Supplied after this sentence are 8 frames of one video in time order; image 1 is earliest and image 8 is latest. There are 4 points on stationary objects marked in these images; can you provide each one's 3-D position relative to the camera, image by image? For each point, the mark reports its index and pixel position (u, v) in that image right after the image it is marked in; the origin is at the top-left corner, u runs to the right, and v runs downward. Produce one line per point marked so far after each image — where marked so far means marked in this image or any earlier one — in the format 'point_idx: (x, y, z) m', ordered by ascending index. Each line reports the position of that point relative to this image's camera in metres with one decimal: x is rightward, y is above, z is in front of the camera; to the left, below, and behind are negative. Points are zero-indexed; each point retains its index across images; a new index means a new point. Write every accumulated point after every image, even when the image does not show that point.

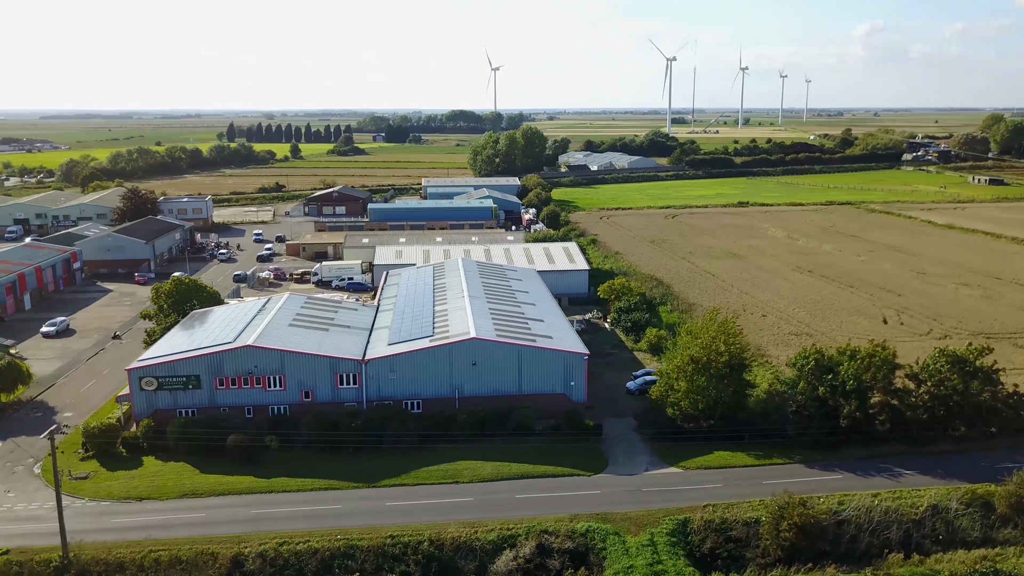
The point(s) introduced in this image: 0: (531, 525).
0: (+0.3, -3.7, +12.8) m
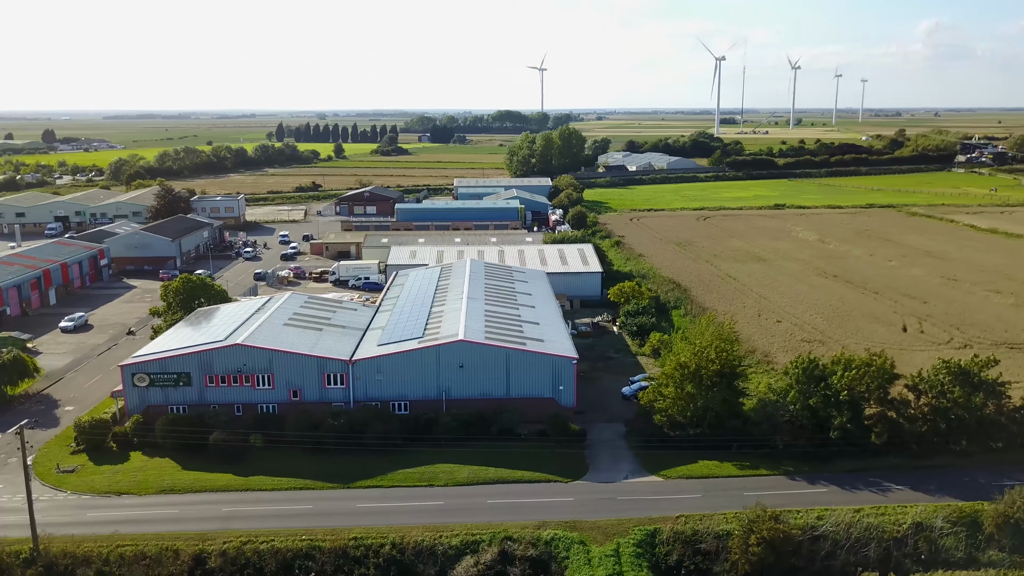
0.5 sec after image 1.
0: (-0.2, -3.8, +12.7) m
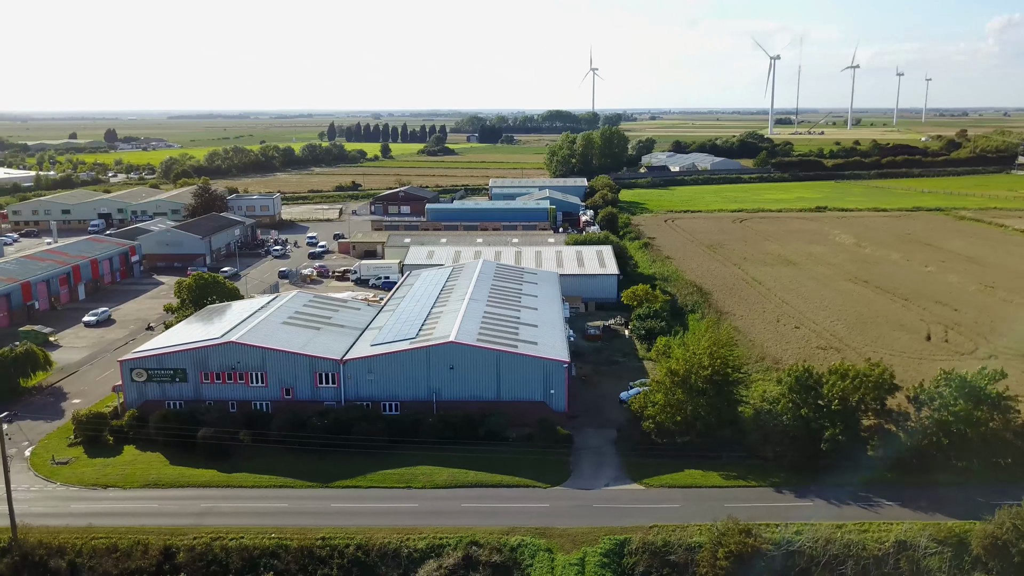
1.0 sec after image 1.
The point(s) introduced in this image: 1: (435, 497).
0: (-0.7, -3.8, +12.6) m
1: (-1.3, -3.6, +13.9) m
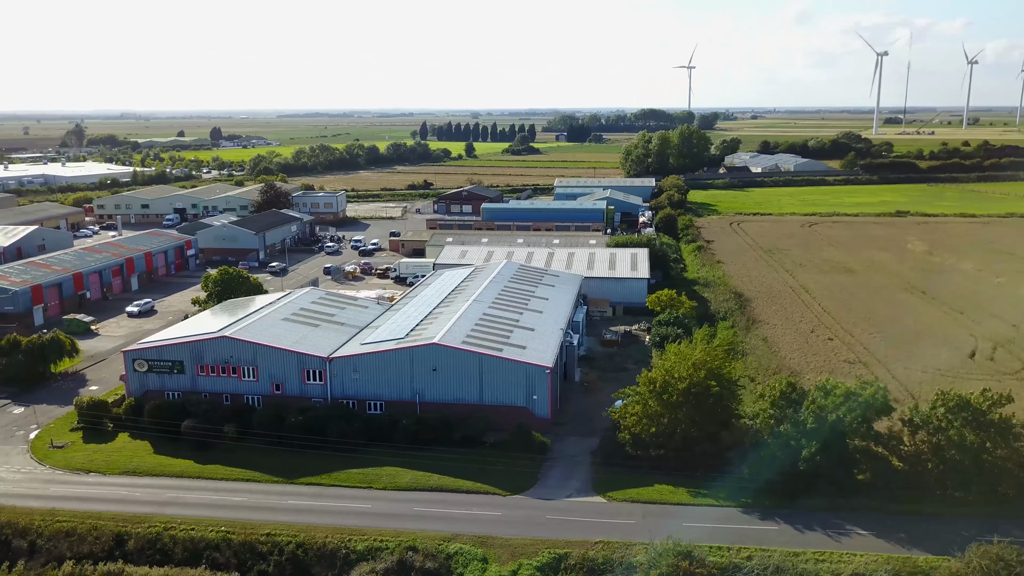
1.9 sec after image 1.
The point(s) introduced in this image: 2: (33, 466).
0: (-1.6, -3.8, +12.5) m
1: (-2.1, -3.6, +13.9) m
2: (-9.0, -3.4, +15.4) m
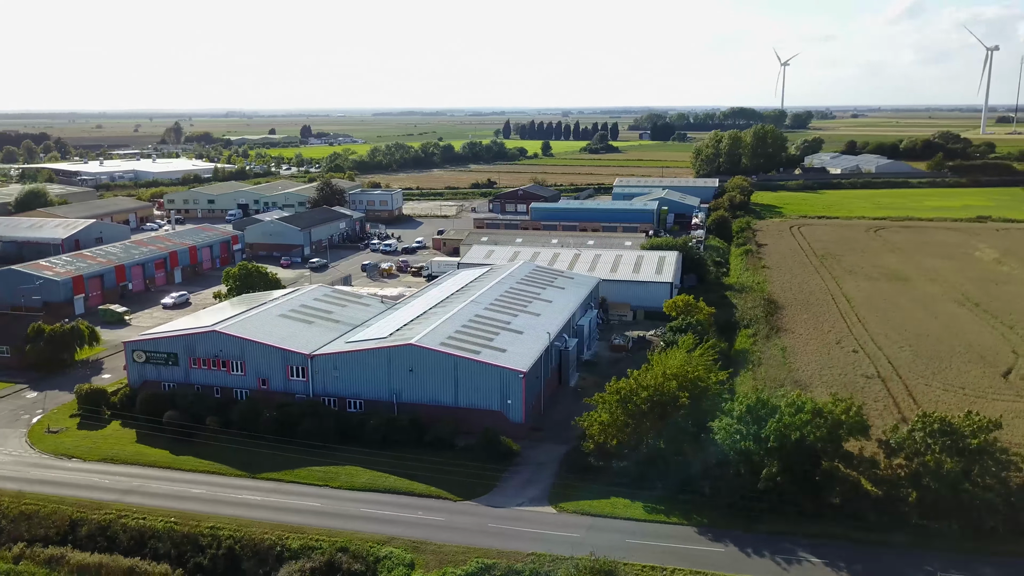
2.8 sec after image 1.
0: (-2.6, -3.8, +12.5) m
1: (-2.9, -3.6, +13.9) m
2: (-9.7, -3.2, +16.2) m
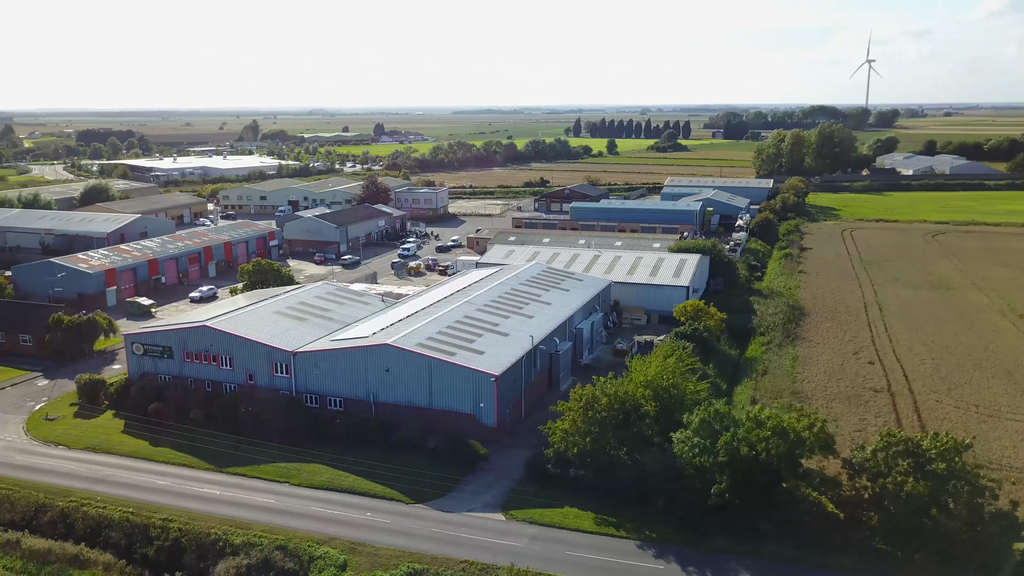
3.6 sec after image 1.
0: (-3.6, -3.8, +12.6) m
1: (-3.7, -3.6, +14.1) m
2: (-10.2, -3.0, +16.9) m
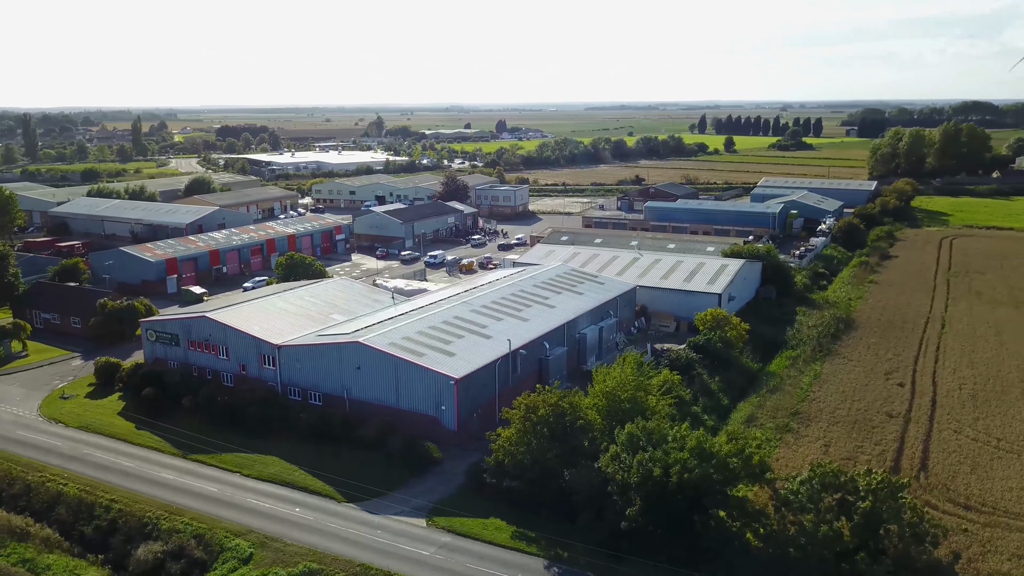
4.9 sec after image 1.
0: (-4.9, -3.8, +13.0) m
1: (-4.8, -3.5, +14.4) m
2: (-10.8, -2.8, +18.3) m
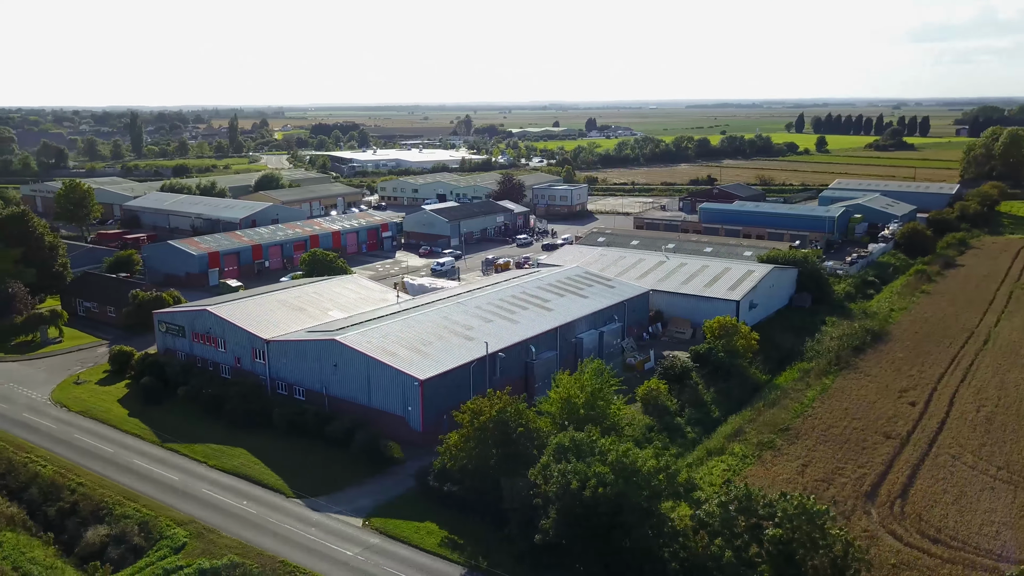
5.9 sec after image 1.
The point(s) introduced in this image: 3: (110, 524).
0: (-5.9, -3.7, +13.4) m
1: (-5.6, -3.4, +14.8) m
2: (-11.1, -2.5, +19.4) m
3: (-6.6, -3.8, +13.3) m
